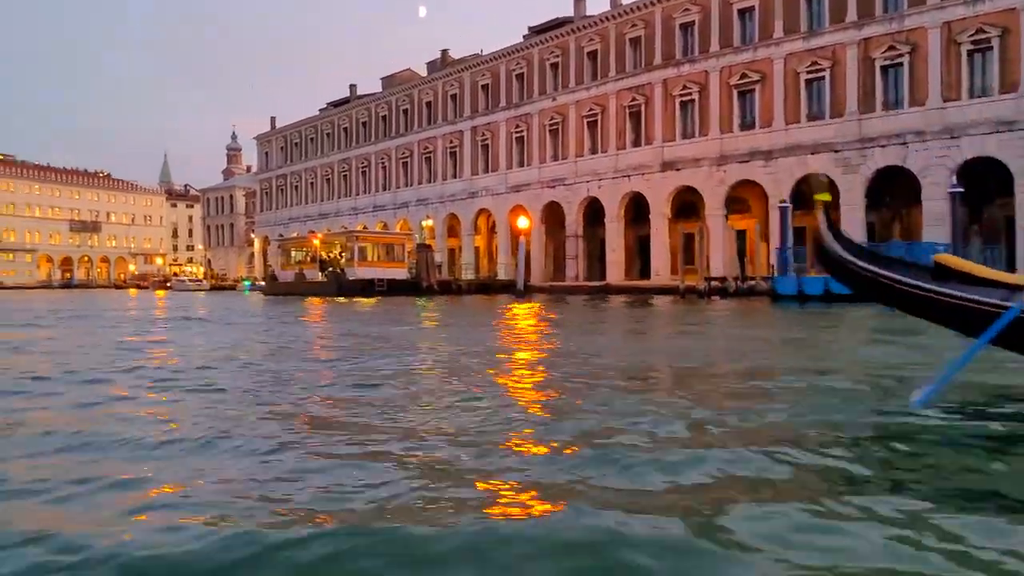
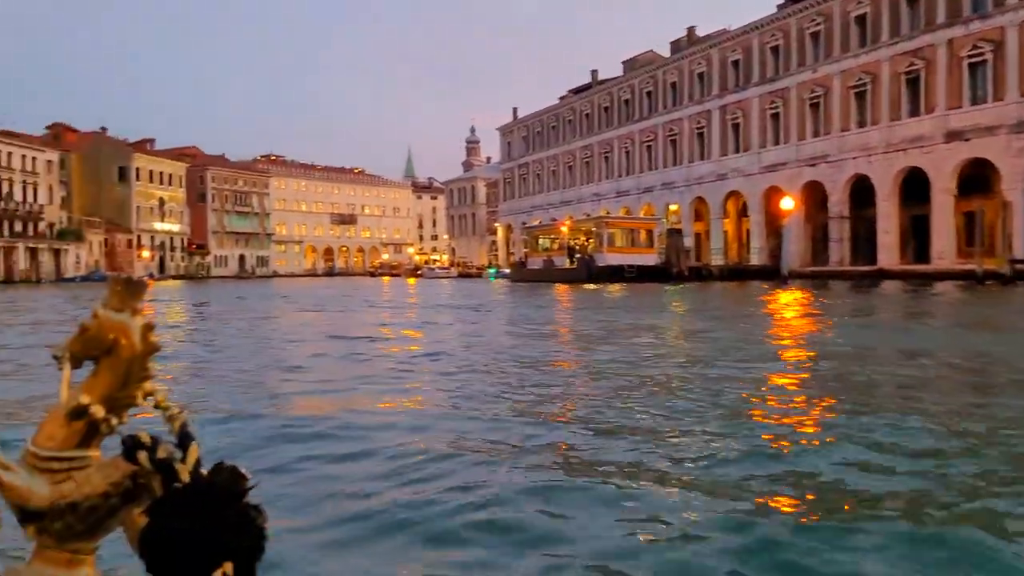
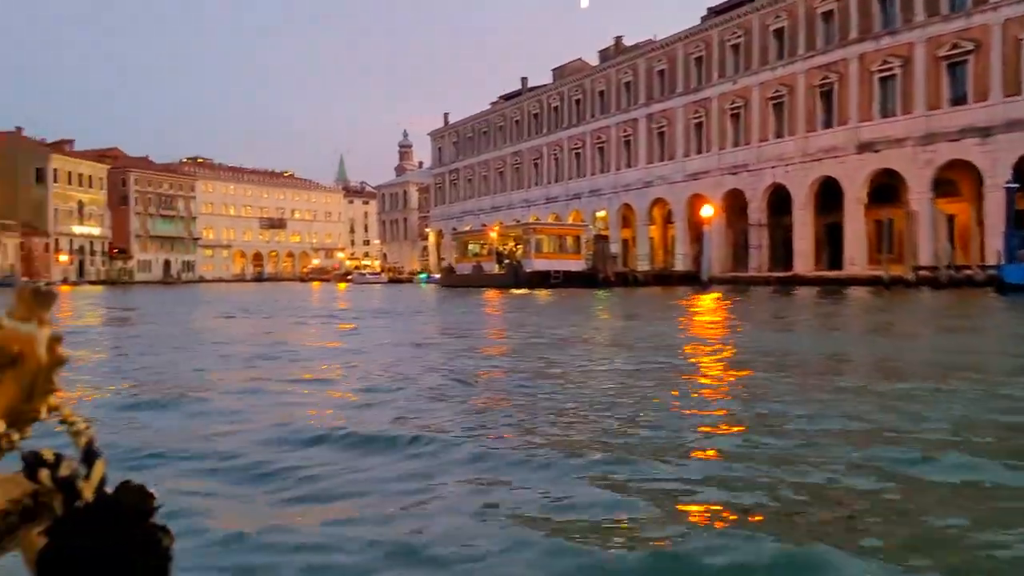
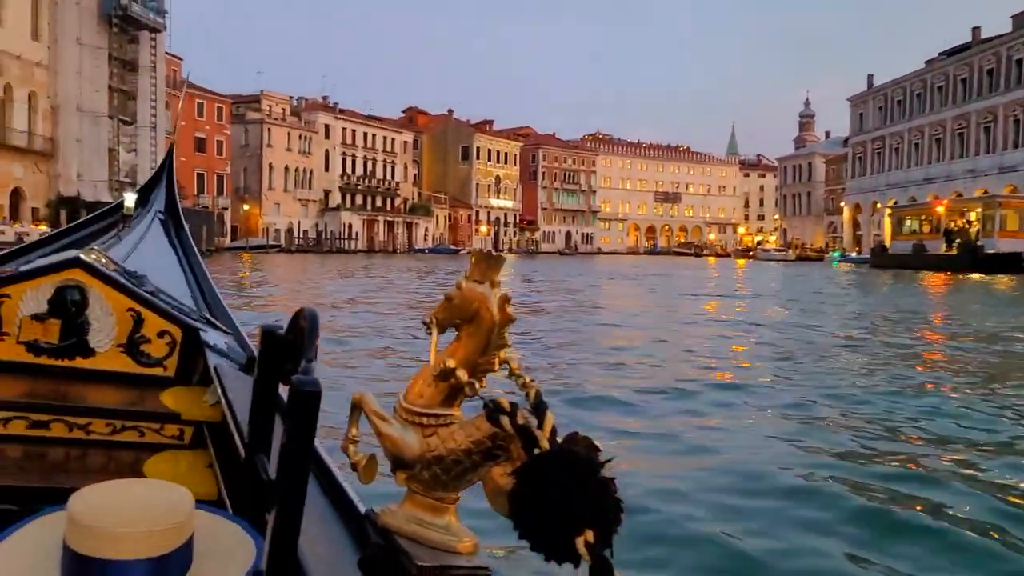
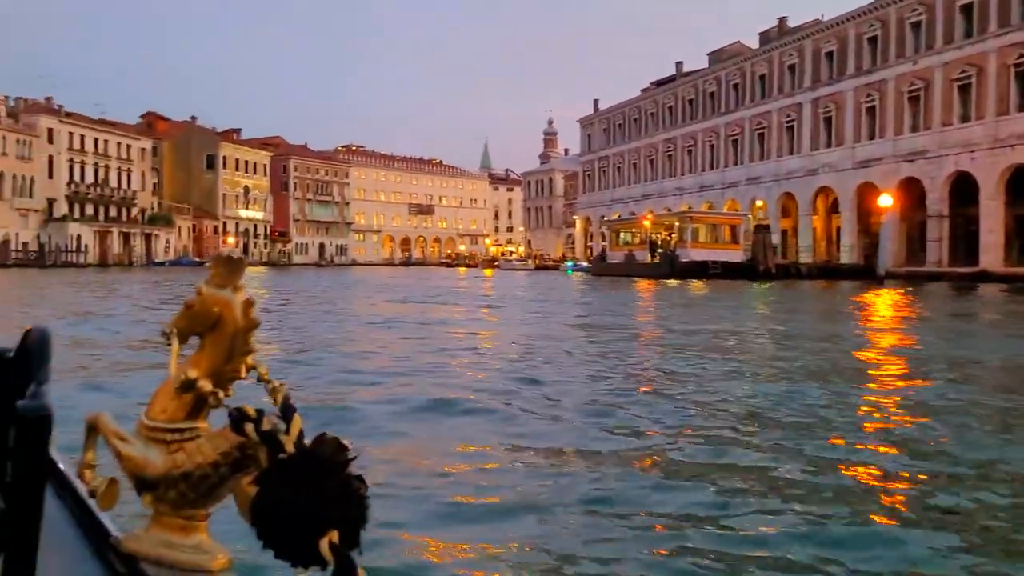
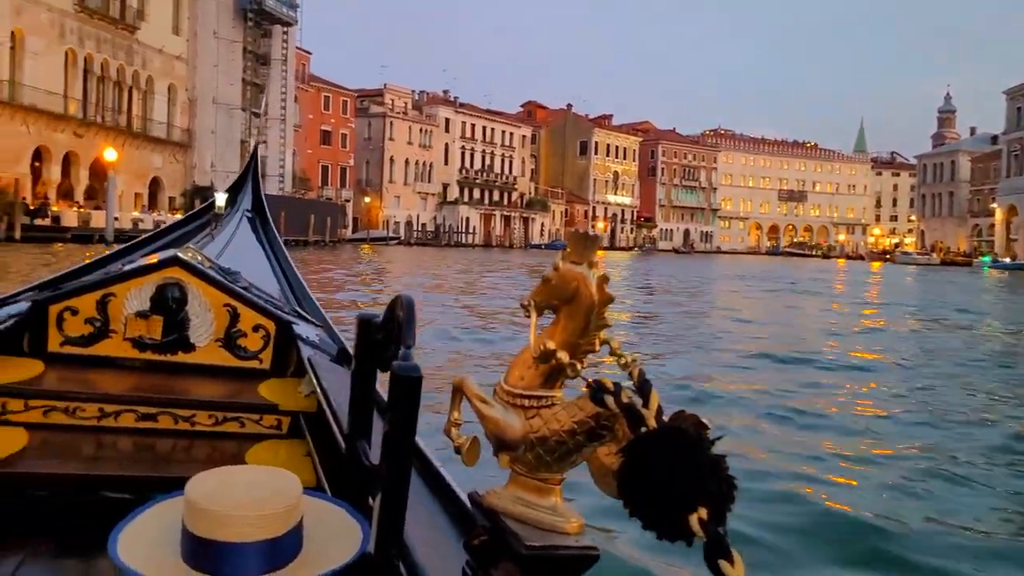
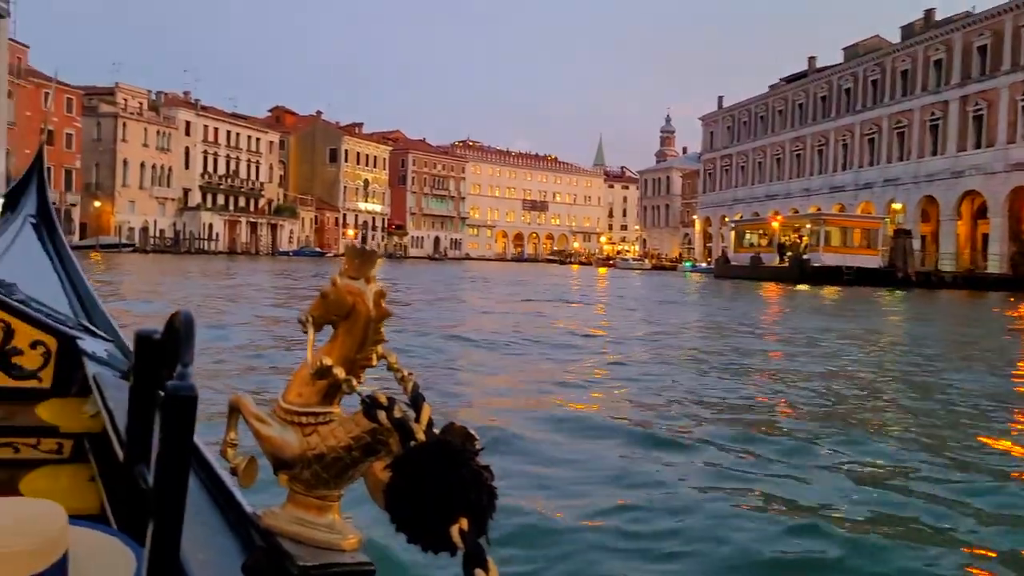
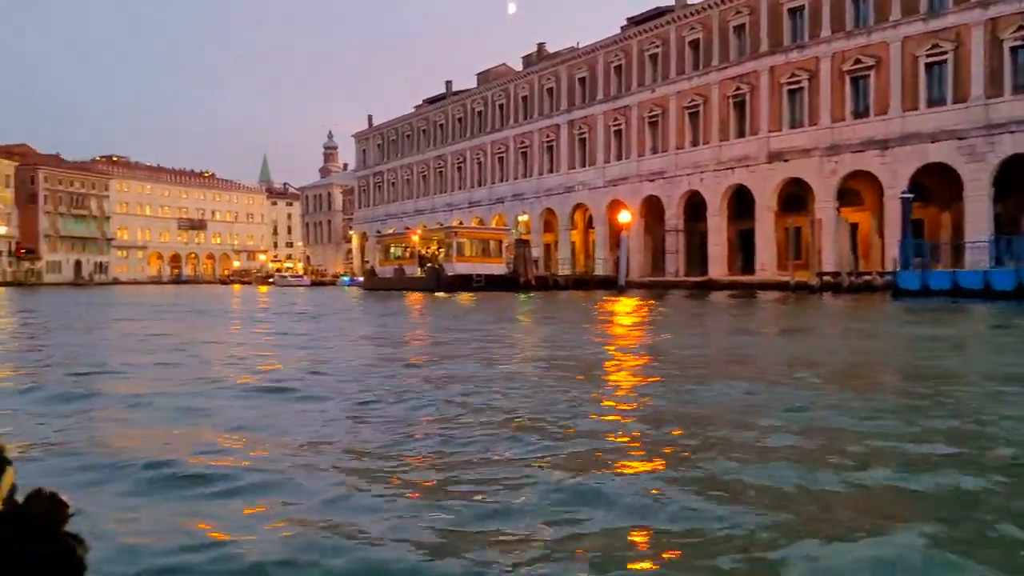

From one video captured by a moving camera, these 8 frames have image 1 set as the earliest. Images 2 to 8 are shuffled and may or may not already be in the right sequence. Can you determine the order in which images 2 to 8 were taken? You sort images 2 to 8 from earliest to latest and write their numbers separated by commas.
8, 3, 2, 5, 7, 4, 6
